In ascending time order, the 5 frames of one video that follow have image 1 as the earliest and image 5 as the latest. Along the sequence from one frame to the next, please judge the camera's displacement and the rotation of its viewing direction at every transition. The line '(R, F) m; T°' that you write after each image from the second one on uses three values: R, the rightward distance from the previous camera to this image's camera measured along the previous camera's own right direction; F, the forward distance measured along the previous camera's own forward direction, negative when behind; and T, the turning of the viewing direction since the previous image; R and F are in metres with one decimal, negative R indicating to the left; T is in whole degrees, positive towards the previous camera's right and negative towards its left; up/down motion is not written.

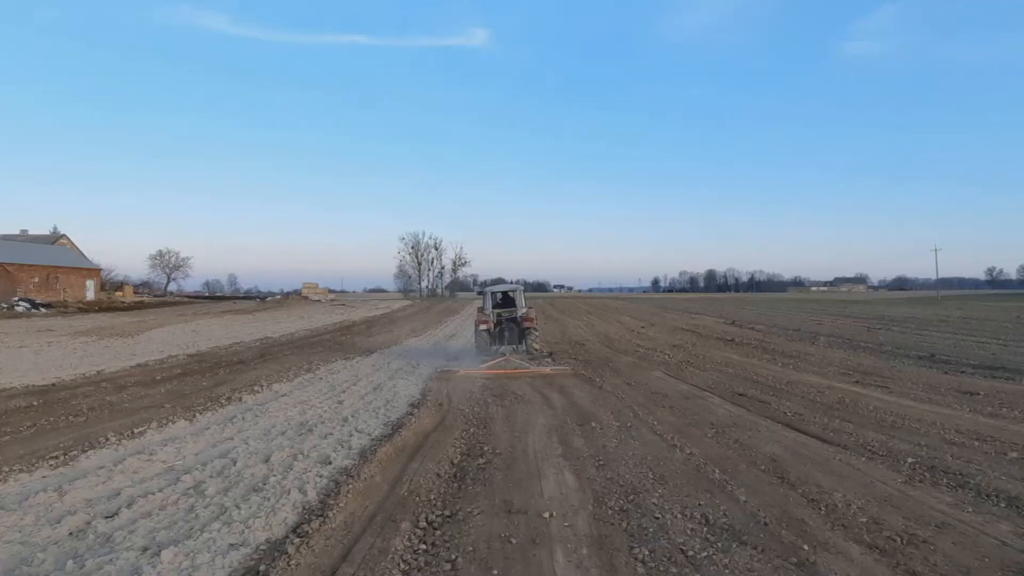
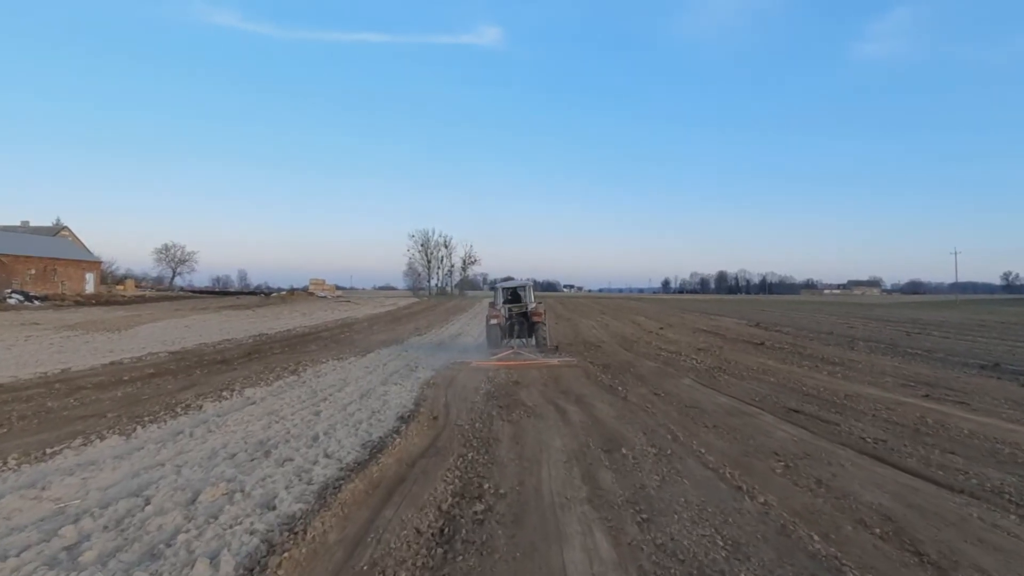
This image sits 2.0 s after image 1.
(0.0, +1.6) m; -1°
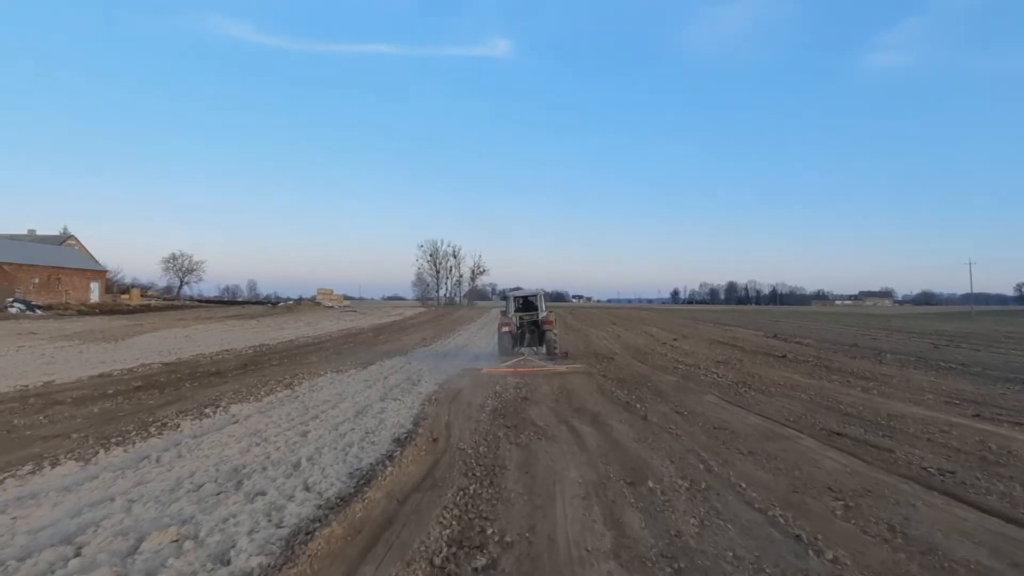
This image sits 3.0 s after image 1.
(0.0, +0.8) m; -1°
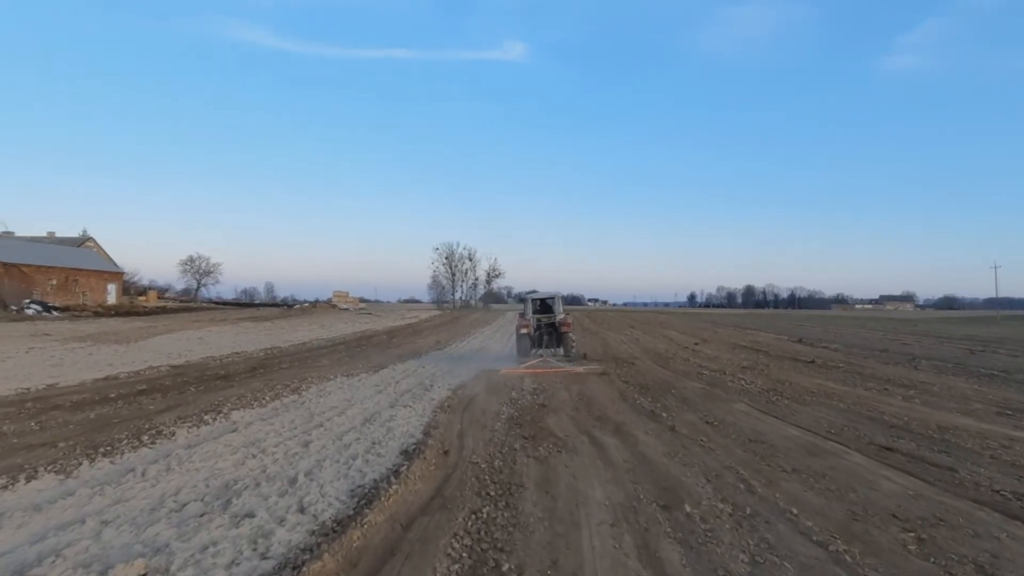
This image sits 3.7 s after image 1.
(0.0, +0.6) m; -1°
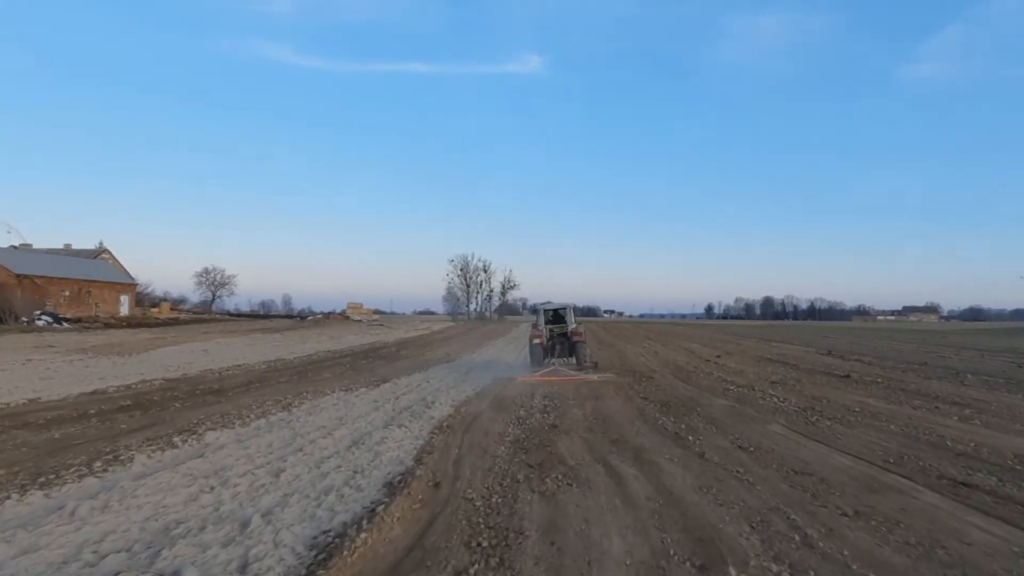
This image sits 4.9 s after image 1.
(+0.1, +1.0) m; -1°
